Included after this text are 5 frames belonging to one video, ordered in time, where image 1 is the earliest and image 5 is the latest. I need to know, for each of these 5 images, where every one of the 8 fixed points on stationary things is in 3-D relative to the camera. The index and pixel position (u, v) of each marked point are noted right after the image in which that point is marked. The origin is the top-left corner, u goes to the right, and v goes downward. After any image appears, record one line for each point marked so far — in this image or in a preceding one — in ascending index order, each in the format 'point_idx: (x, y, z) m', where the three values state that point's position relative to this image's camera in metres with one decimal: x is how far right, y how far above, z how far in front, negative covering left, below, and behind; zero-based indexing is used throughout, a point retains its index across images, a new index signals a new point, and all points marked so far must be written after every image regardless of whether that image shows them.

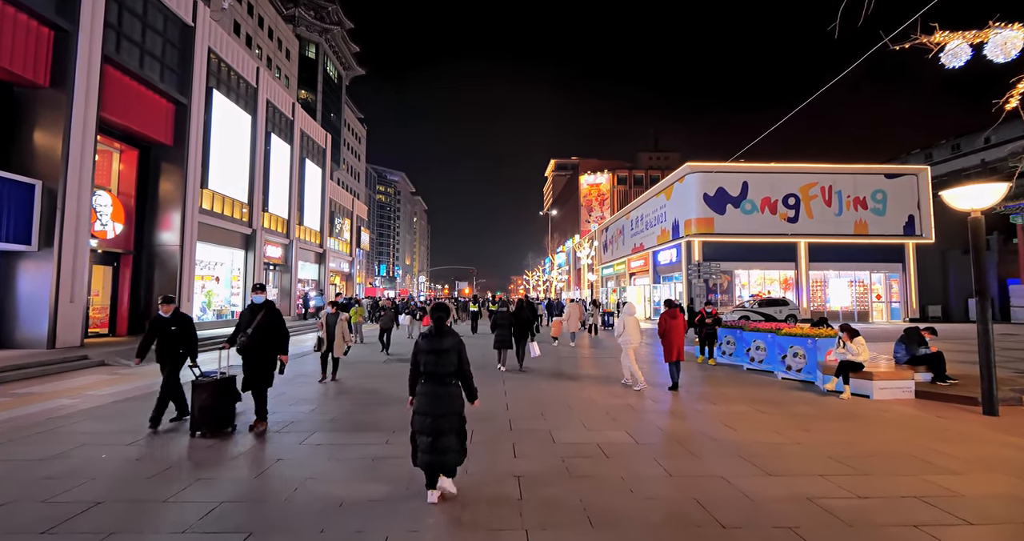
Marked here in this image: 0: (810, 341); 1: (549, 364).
0: (+7.3, -1.7, +11.0) m
1: (+1.6, -3.8, +18.9) m
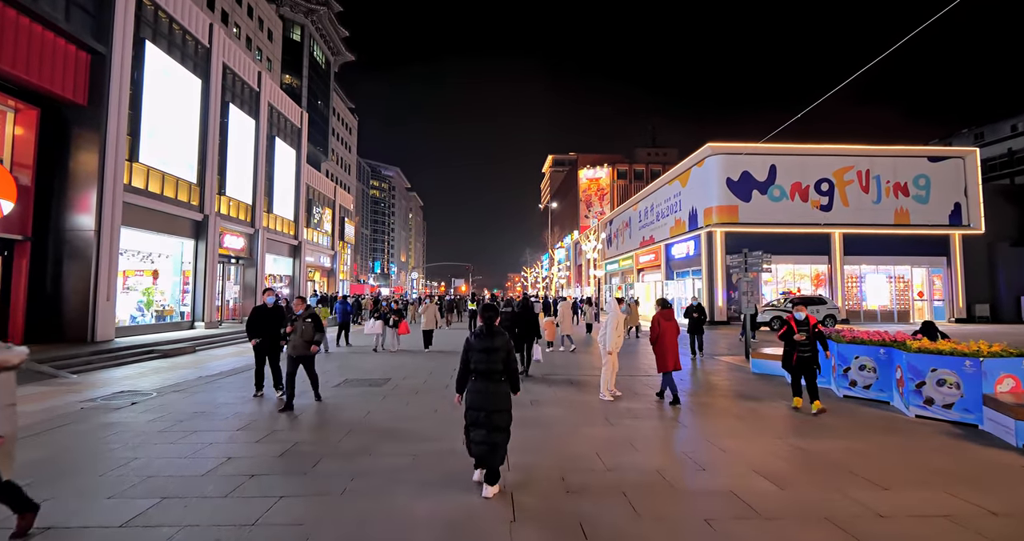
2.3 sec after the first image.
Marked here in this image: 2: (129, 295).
0: (+7.3, -1.5, +7.3) m
1: (+1.6, -3.5, +15.1) m
2: (-15.1, -1.0, +17.9) m
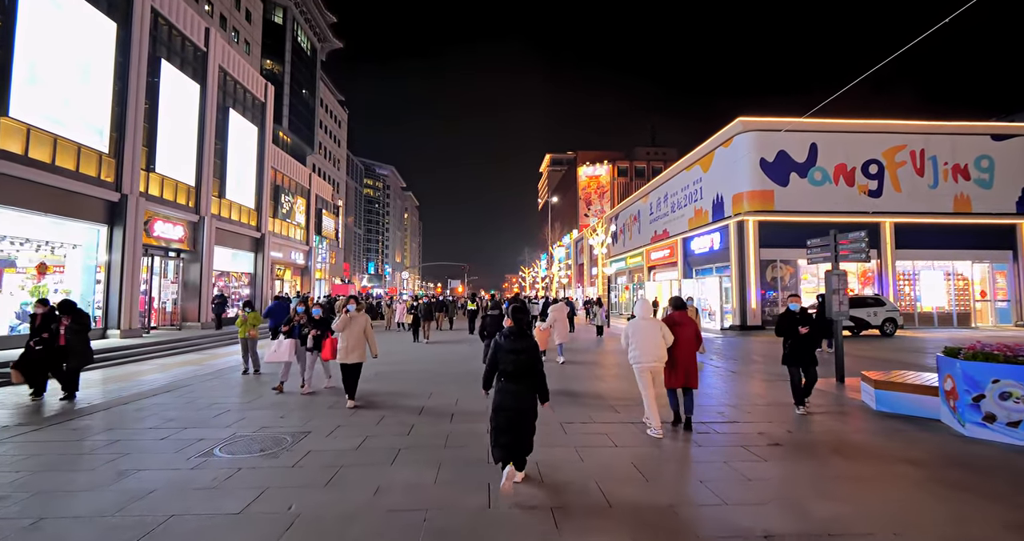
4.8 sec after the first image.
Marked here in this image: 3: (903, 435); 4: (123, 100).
0: (+7.4, -1.2, +3.0) m
1: (+1.6, -3.2, +10.8) m
2: (-15.1, -0.7, +13.5) m
3: (+6.1, -2.6, +7.1) m
4: (-14.9, +6.5, +17.3) m
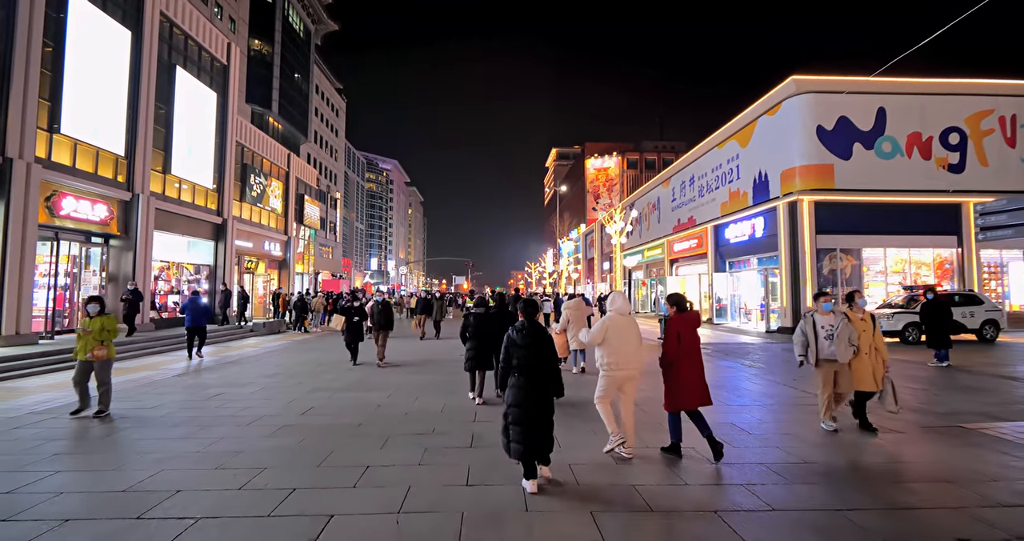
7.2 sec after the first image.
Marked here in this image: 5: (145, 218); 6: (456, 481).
0: (+7.3, -0.9, -1.3) m
1: (+1.6, -2.9, +6.6) m
2: (-15.0, -0.4, +9.5) m
3: (+6.1, -2.3, +2.9) m
4: (-14.8, +6.9, +13.3) m
5: (-14.6, +2.1, +18.0) m
6: (-0.6, -2.2, +4.7) m
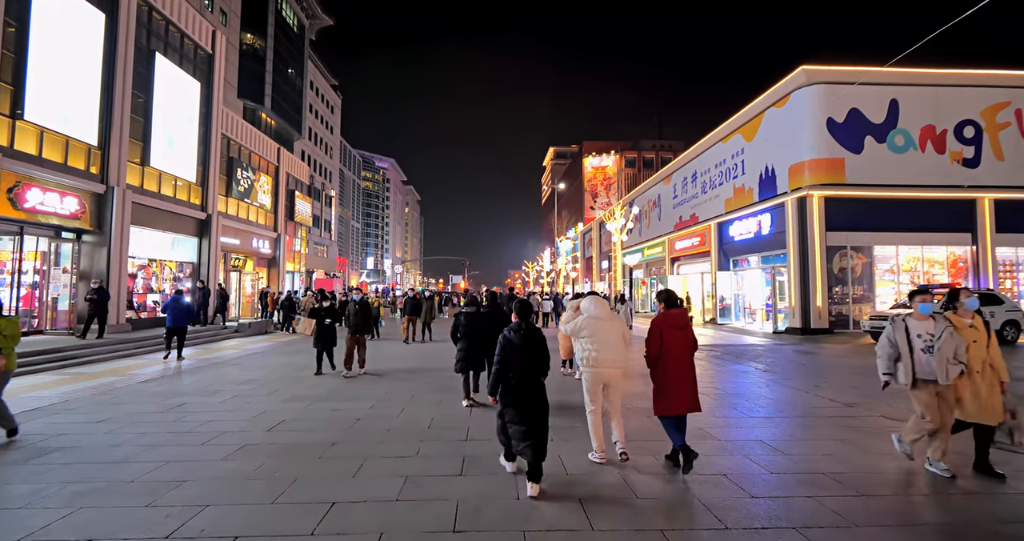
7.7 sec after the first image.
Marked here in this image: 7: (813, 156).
0: (+7.4, -0.9, -2.1) m
1: (+1.6, -2.9, +5.7) m
2: (-15.1, -0.3, +8.5) m
3: (+6.1, -2.3, +2.0) m
4: (-14.8, +7.0, +12.3) m
5: (-14.7, +2.2, +17.0) m
6: (-0.6, -2.1, +3.8) m
7: (+13.3, +5.0, +20.0) m
